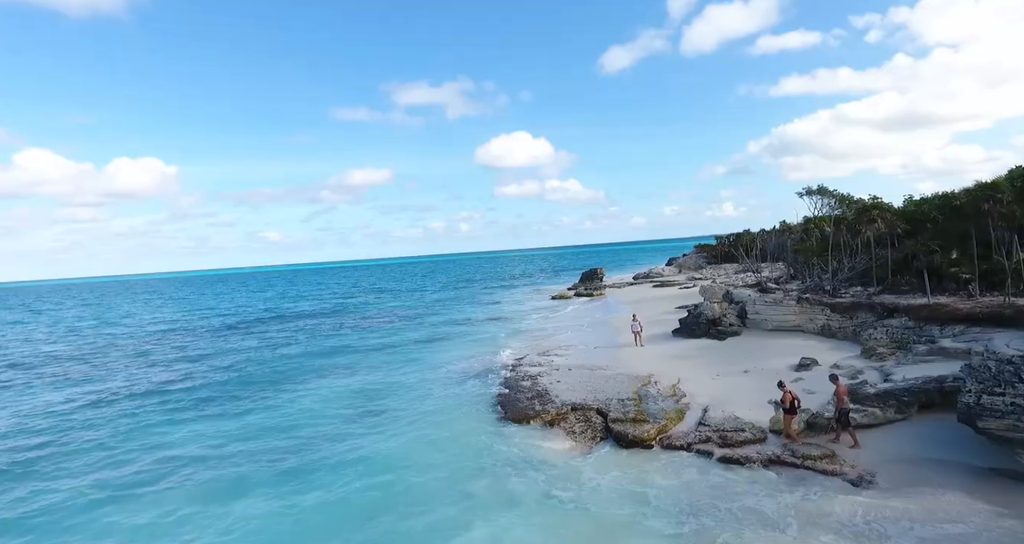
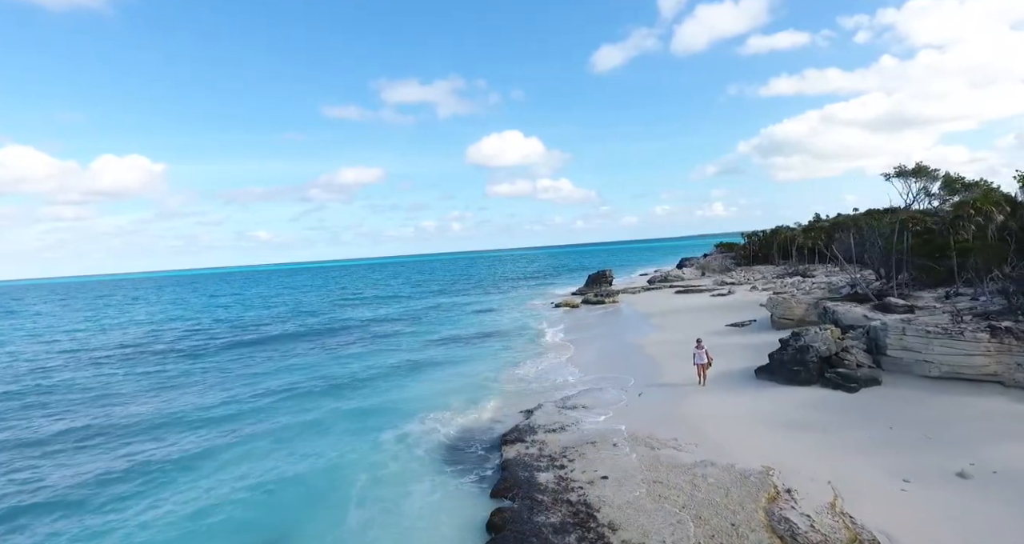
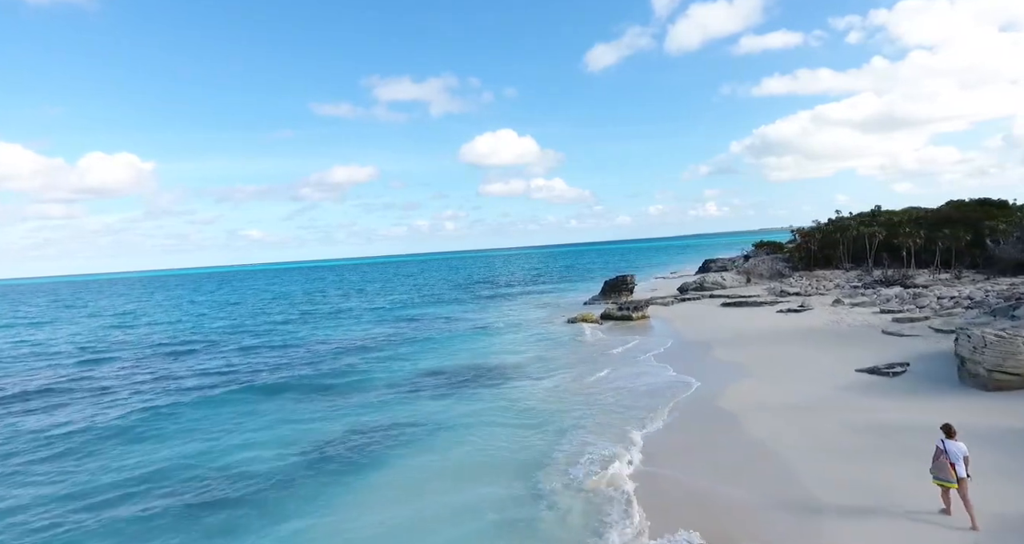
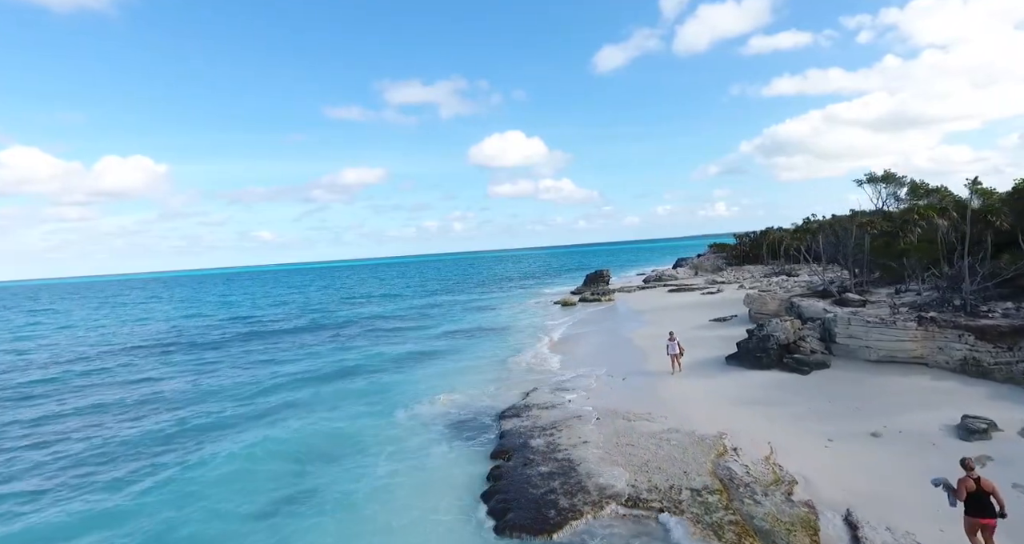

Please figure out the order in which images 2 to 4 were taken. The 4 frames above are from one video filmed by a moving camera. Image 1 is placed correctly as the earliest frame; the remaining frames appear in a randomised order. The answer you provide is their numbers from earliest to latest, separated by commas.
4, 2, 3
